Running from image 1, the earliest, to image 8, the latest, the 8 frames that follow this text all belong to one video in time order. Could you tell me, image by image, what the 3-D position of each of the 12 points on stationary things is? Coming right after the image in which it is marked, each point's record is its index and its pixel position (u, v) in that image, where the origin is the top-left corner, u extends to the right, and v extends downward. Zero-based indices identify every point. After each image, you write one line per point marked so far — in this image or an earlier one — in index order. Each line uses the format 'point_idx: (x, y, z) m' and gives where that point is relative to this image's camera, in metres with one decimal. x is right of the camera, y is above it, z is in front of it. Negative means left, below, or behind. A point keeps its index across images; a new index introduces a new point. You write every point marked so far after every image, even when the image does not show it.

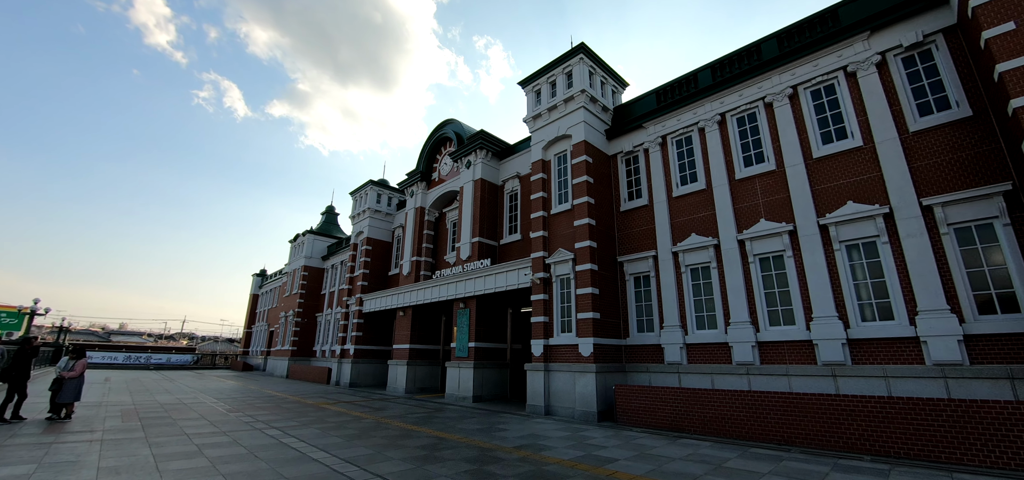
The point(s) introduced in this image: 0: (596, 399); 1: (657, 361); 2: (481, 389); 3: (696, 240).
0: (+2.5, -4.7, +12.6) m
1: (+4.6, -3.8, +13.4) m
2: (-1.3, -6.1, +17.4) m
3: (+5.8, 0.0, +13.3) m
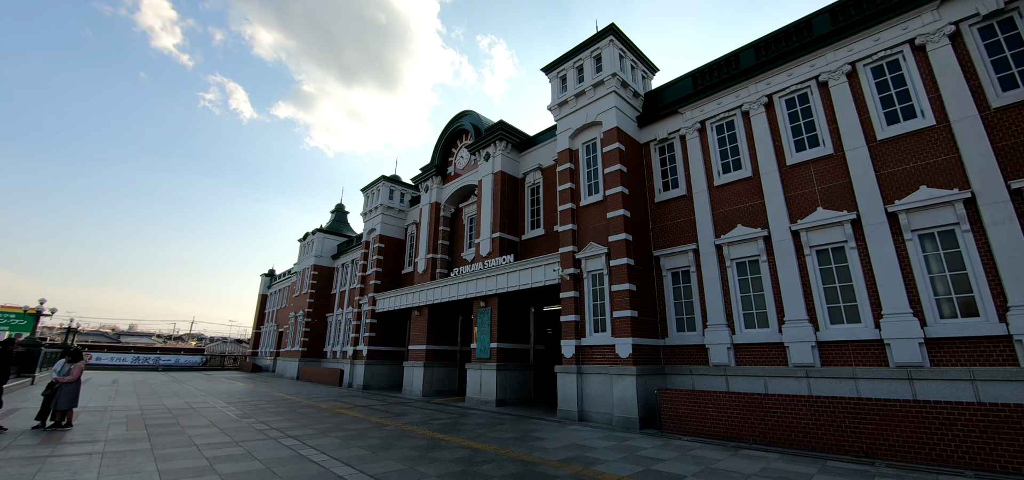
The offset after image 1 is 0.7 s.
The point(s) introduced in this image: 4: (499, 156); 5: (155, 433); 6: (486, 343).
0: (+3.4, -4.5, +11.6) m
1: (+5.5, -3.6, +12.4) m
2: (-0.3, -5.9, +16.4) m
3: (+6.7, +0.3, +12.3) m
4: (-0.6, +3.8, +19.2) m
5: (-8.5, -4.6, +10.1) m
6: (-1.1, -4.2, +17.2) m
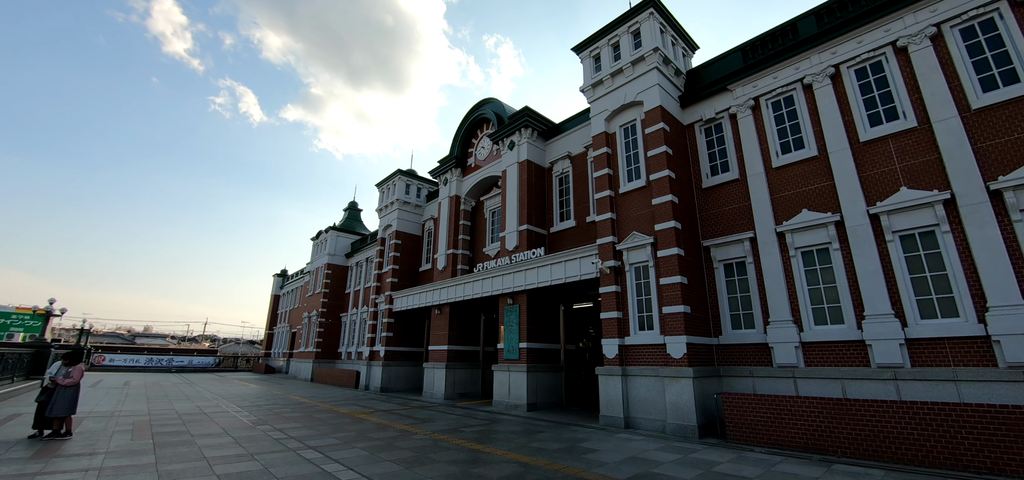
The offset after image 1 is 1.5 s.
0: (+4.4, -4.1, +10.4) m
1: (+6.5, -3.2, +11.1) m
2: (+0.8, -5.6, +15.2) m
3: (+7.7, +0.6, +11.0) m
4: (+0.5, +4.1, +18.1) m
5: (-7.4, -4.3, +9.1) m
6: (+0.1, -3.9, +16.0) m
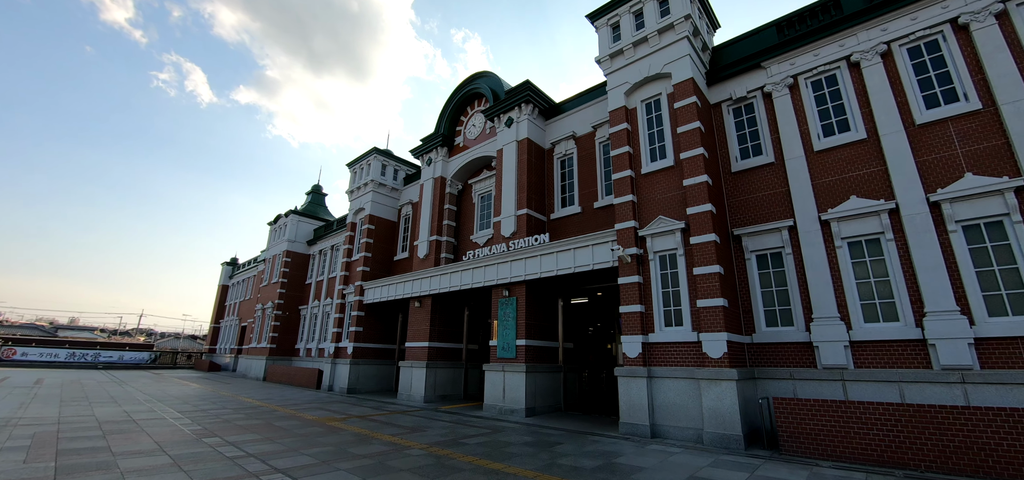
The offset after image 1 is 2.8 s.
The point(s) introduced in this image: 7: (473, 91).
0: (+4.8, -3.8, +9.0) m
1: (+6.9, -2.9, +10.0) m
2: (+0.7, -5.1, +13.6) m
3: (+8.2, +0.8, +10.0) m
4: (+0.5, +4.6, +16.4) m
5: (-6.9, -3.5, +6.7) m
6: (-0.1, -3.3, +14.3) m
7: (-1.8, +6.7, +19.1) m
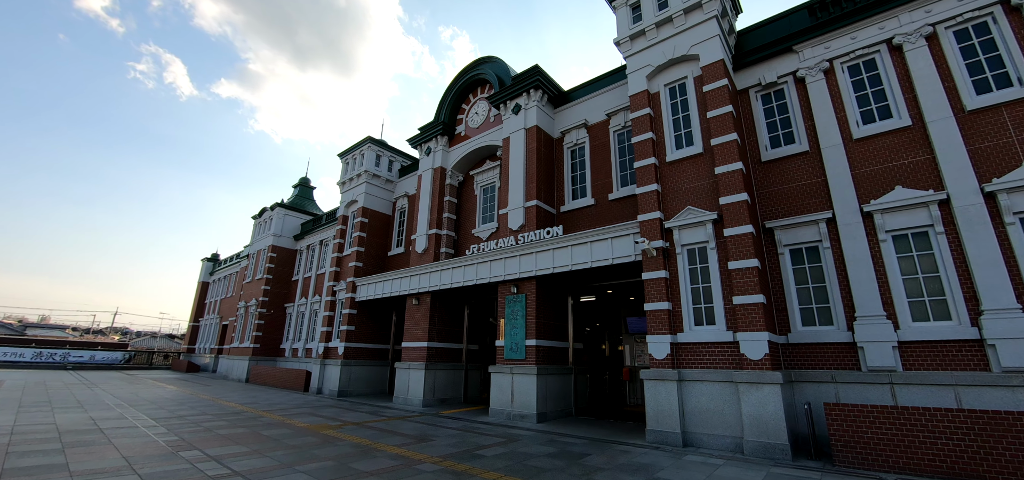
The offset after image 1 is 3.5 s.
0: (+5.3, -3.6, +8.3) m
1: (+7.3, -2.8, +9.3) m
2: (+1.0, -4.8, +12.6) m
3: (+8.6, +1.0, +9.3) m
4: (+0.8, +4.8, +15.5) m
5: (-6.4, -3.2, +5.5) m
6: (+0.2, -3.1, +13.3) m
7: (-1.5, +6.9, +18.1) m
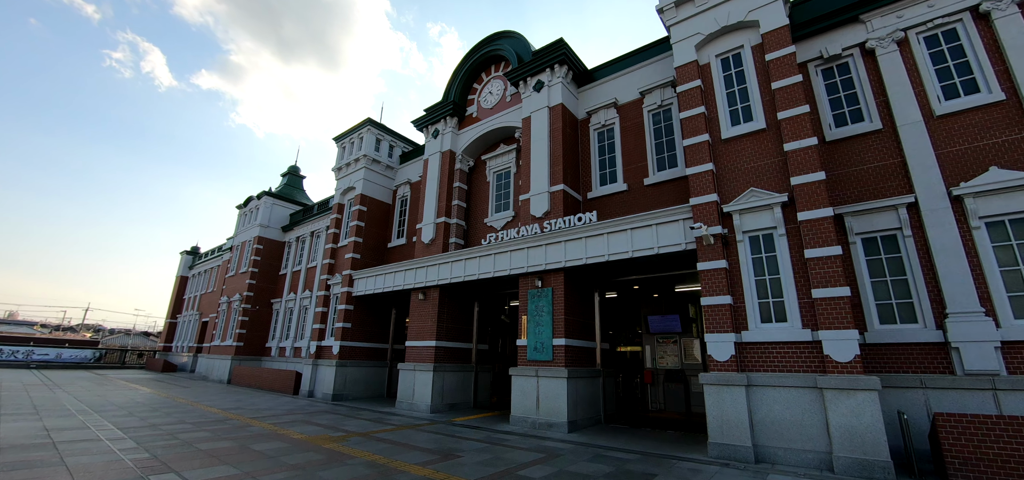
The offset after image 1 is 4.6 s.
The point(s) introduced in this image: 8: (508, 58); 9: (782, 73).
0: (+6.1, -3.3, +7.0) m
1: (+8.1, -2.5, +8.2) m
2: (+1.7, -4.5, +11.3) m
3: (+9.5, +1.2, +8.3) m
4: (+1.5, +5.1, +14.1) m
5: (-5.4, -2.8, +3.9) m
6: (+0.9, -2.8, +11.9) m
7: (-0.8, +7.3, +16.6) m
8: (-0.2, +6.8, +16.0) m
9: (+6.0, +3.7, +9.5) m
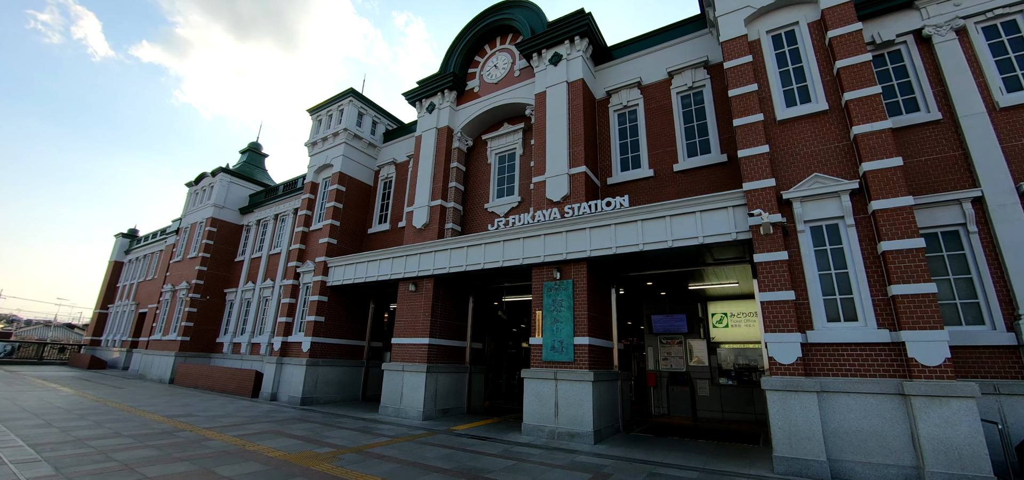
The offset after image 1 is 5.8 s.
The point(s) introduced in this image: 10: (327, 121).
0: (+6.9, -3.1, +6.2) m
1: (+8.8, -2.4, +7.6) m
2: (+2.1, -4.2, +10.0) m
3: (+10.3, +1.3, +7.8) m
4: (+2.0, +5.5, +12.9) m
5: (-4.2, -2.2, +2.0) m
6: (+1.3, -2.4, +10.6) m
7: (-0.5, +7.7, +15.1) m
8: (+0.2, +7.2, +14.6) m
9: (+6.8, +3.9, +8.7) m
10: (-8.2, +5.2, +18.8) m
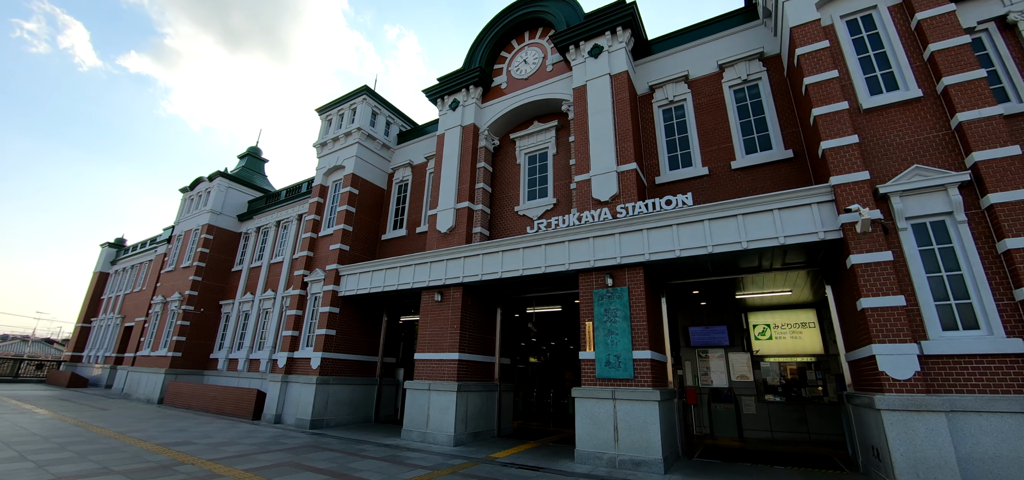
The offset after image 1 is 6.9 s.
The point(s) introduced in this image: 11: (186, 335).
0: (+8.1, -3.0, +5.3) m
1: (+10.0, -2.4, +6.6) m
2: (+3.2, -4.2, +8.9) m
3: (+11.5, +1.3, +7.1) m
4: (+3.1, +5.3, +12.0) m
5: (-2.9, -1.9, +0.8) m
6: (+2.4, -2.5, +9.5) m
7: (+0.5, +7.5, +14.3) m
8: (+1.2, +7.0, +13.8) m
9: (+8.0, +3.9, +8.0) m
10: (-7.3, +4.9, +17.7) m
11: (-14.9, -4.3, +19.4) m
